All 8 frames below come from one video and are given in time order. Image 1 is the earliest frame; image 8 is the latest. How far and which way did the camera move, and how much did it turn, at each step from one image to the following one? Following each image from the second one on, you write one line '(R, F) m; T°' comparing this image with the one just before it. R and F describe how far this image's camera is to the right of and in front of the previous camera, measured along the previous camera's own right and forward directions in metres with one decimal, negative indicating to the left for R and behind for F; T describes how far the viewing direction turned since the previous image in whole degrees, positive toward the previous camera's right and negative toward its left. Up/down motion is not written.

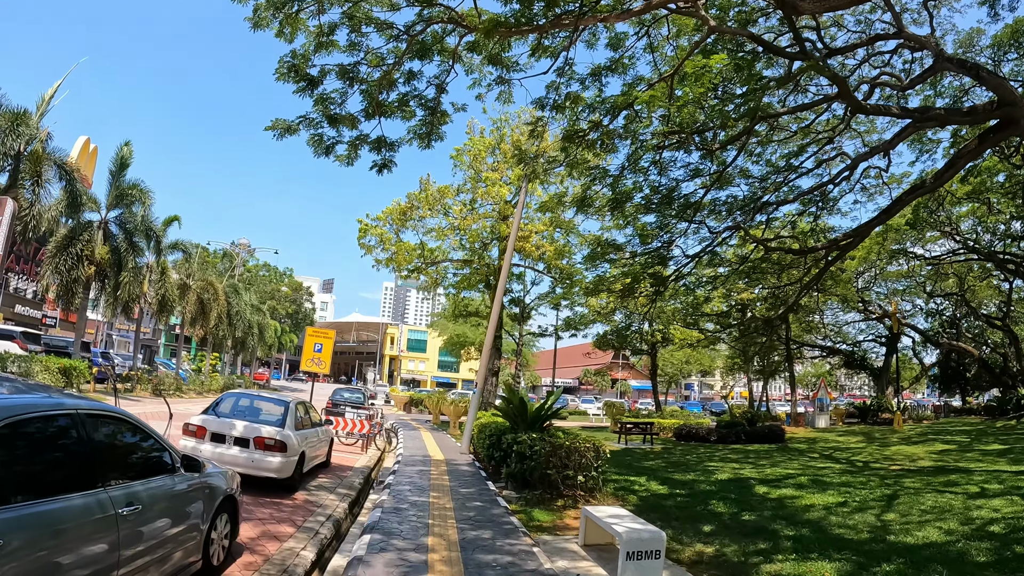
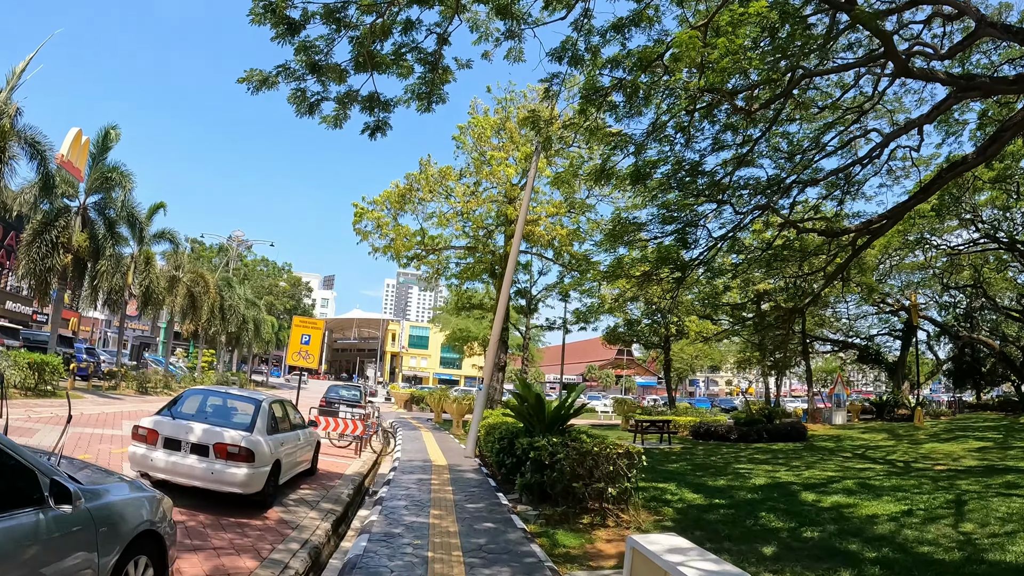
(-0.1, +1.3) m; 0°
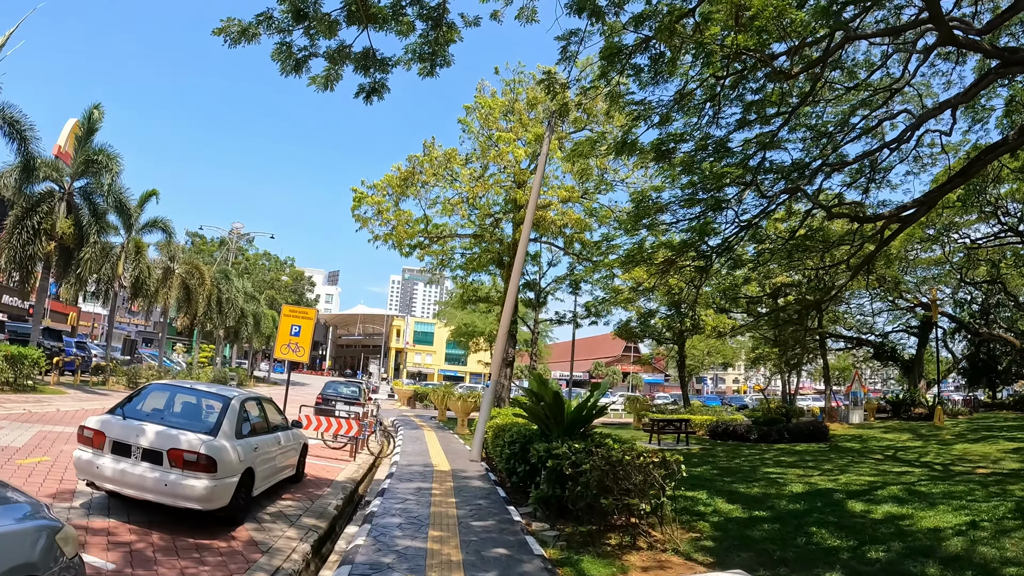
(-0.1, +1.0) m; -1°
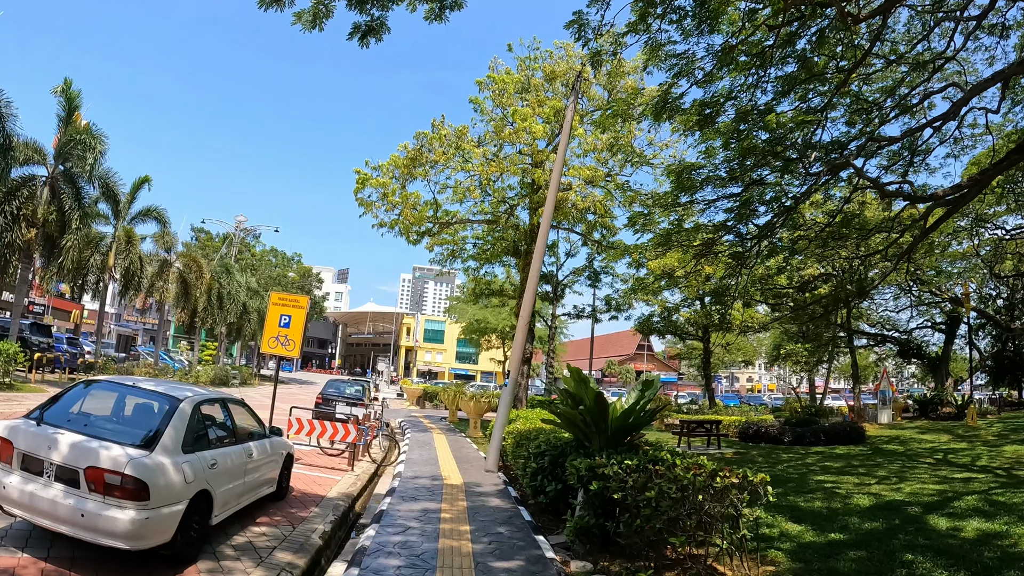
(-0.1, +1.2) m; -1°
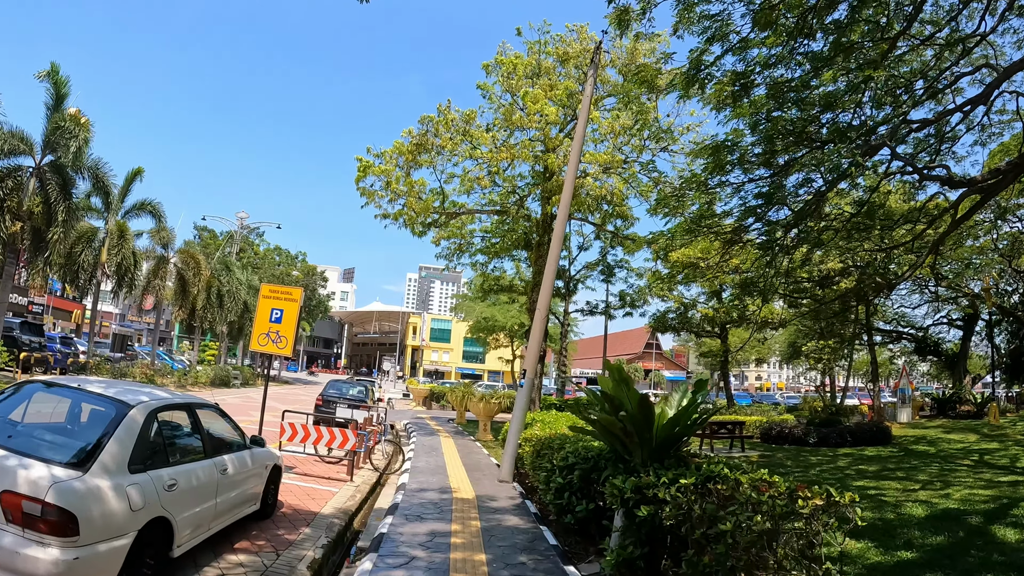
(-0.1, +0.8) m; -1°
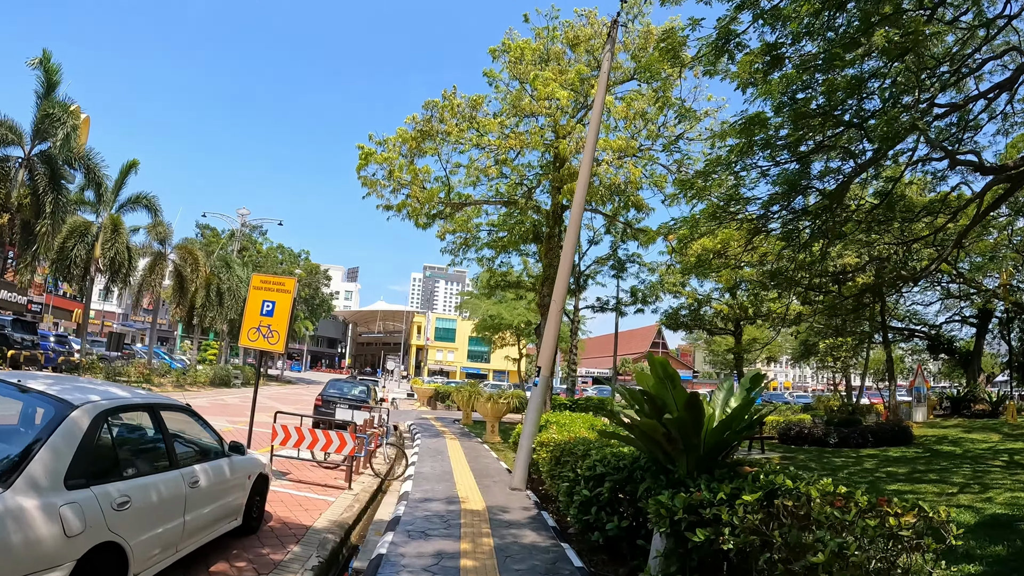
(-0.1, +0.6) m; 0°
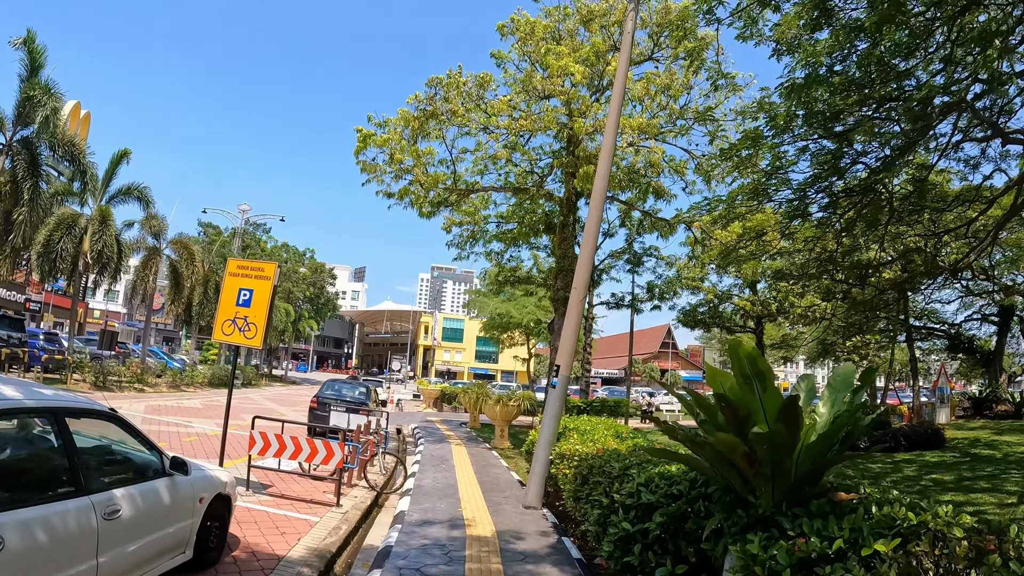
(-0.1, +0.9) m; -1°
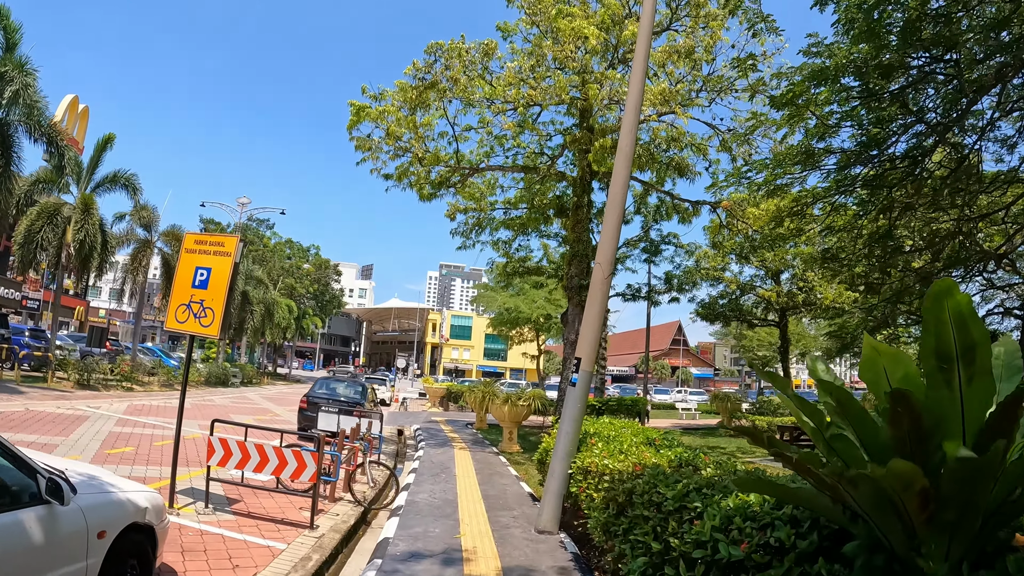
(0.0, +1.0) m; -1°
